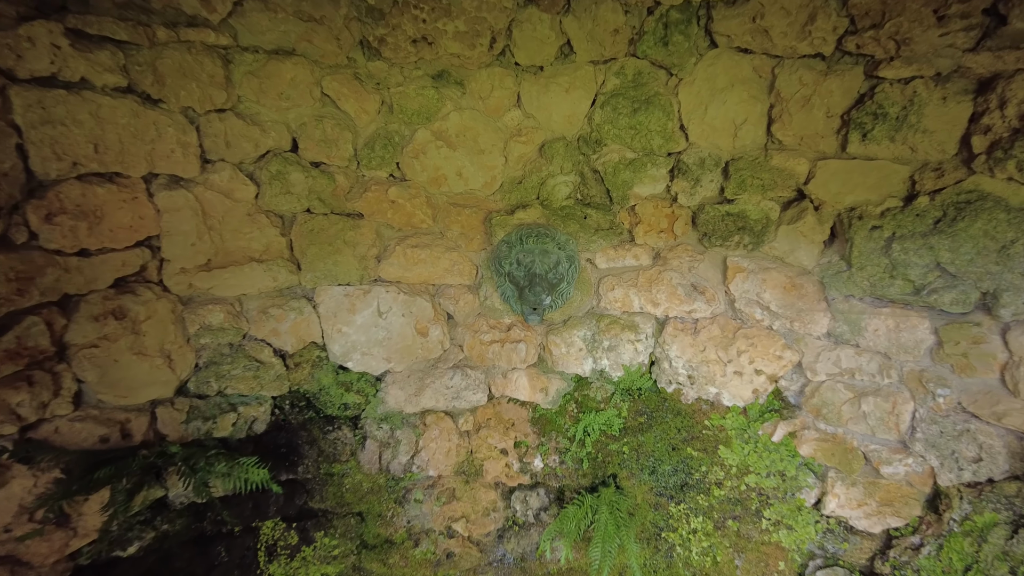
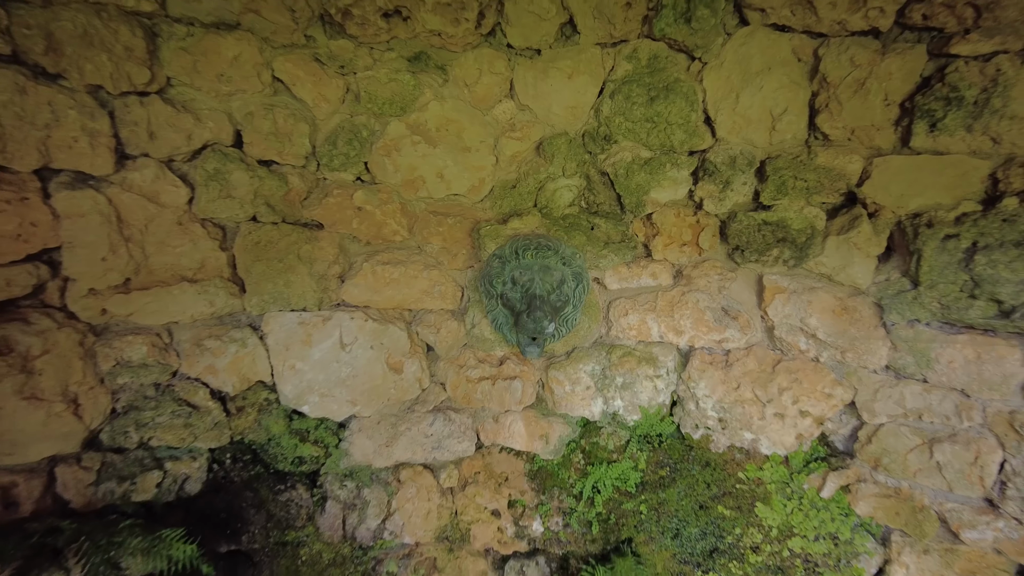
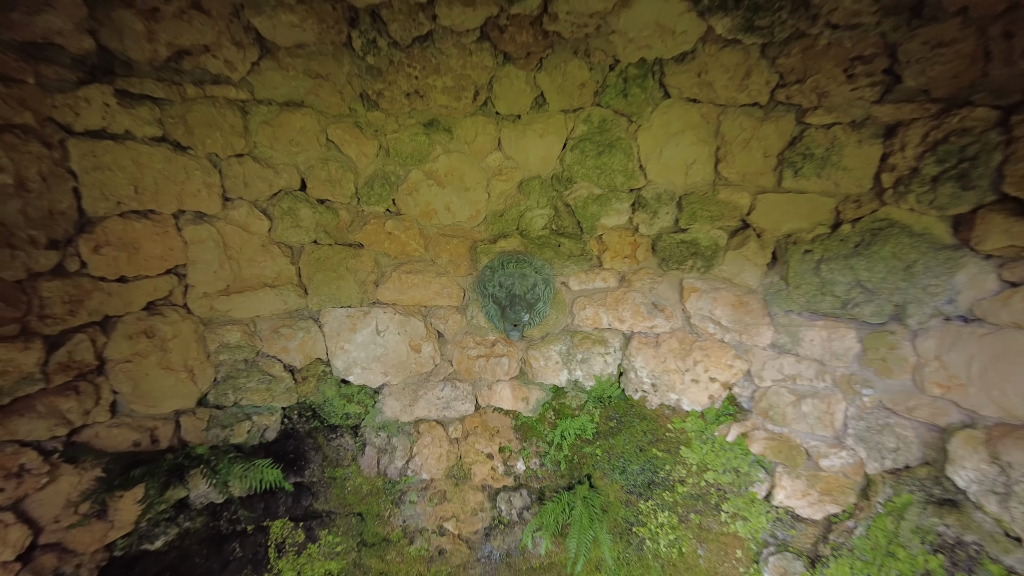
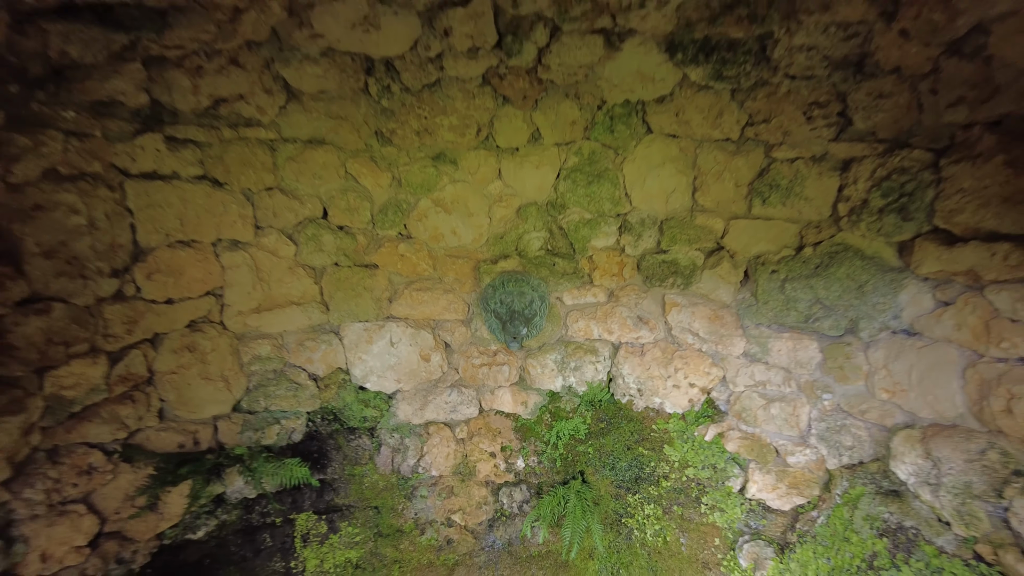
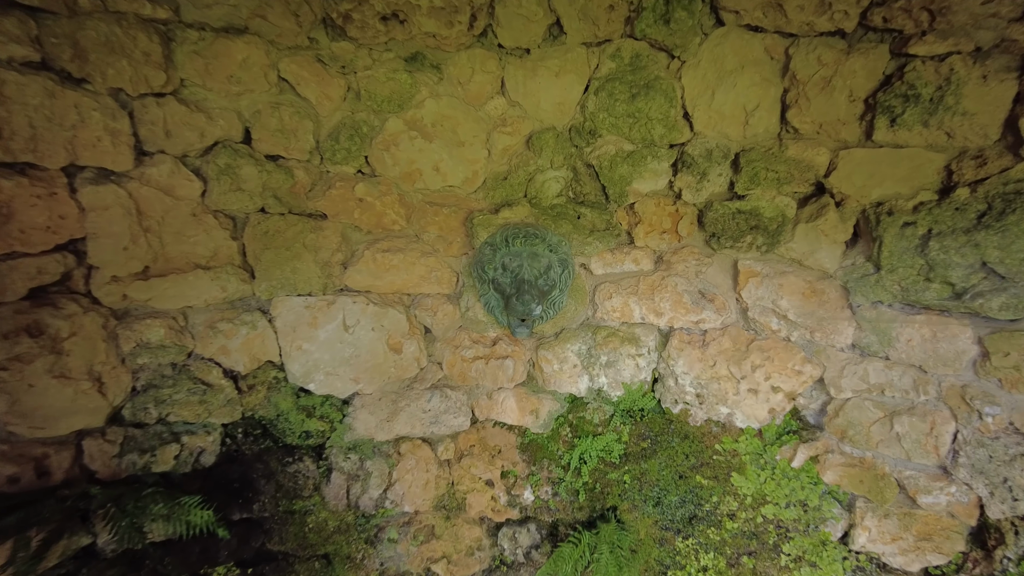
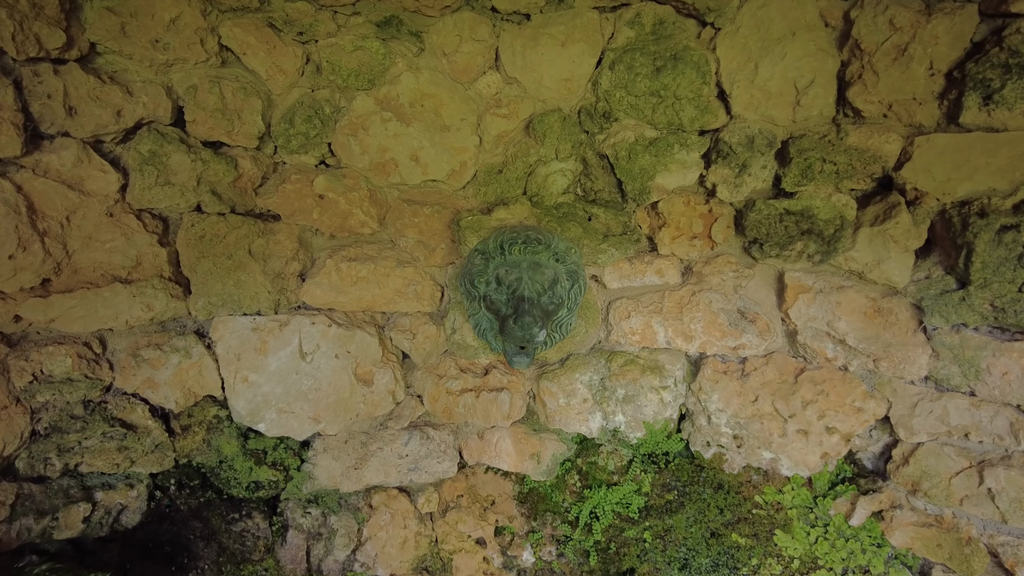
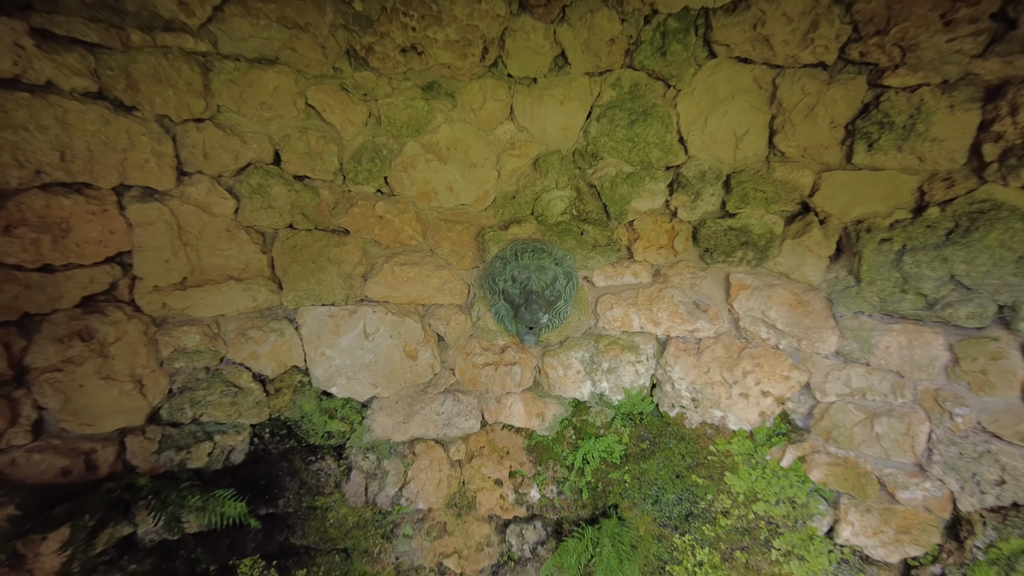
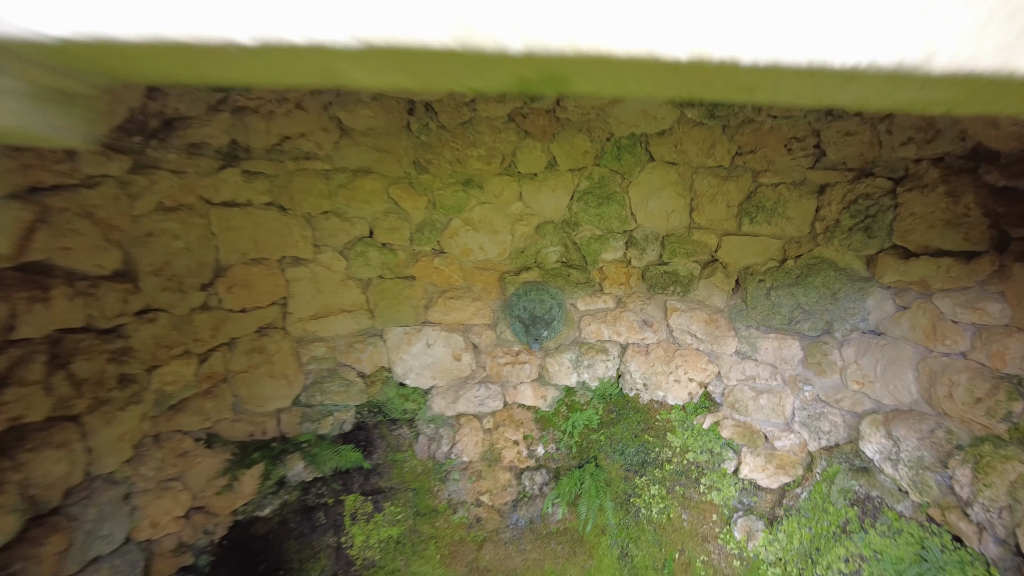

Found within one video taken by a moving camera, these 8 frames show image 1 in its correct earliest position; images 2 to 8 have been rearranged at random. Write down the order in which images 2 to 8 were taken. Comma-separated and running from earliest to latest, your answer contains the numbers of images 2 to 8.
5, 6, 2, 7, 3, 4, 8
